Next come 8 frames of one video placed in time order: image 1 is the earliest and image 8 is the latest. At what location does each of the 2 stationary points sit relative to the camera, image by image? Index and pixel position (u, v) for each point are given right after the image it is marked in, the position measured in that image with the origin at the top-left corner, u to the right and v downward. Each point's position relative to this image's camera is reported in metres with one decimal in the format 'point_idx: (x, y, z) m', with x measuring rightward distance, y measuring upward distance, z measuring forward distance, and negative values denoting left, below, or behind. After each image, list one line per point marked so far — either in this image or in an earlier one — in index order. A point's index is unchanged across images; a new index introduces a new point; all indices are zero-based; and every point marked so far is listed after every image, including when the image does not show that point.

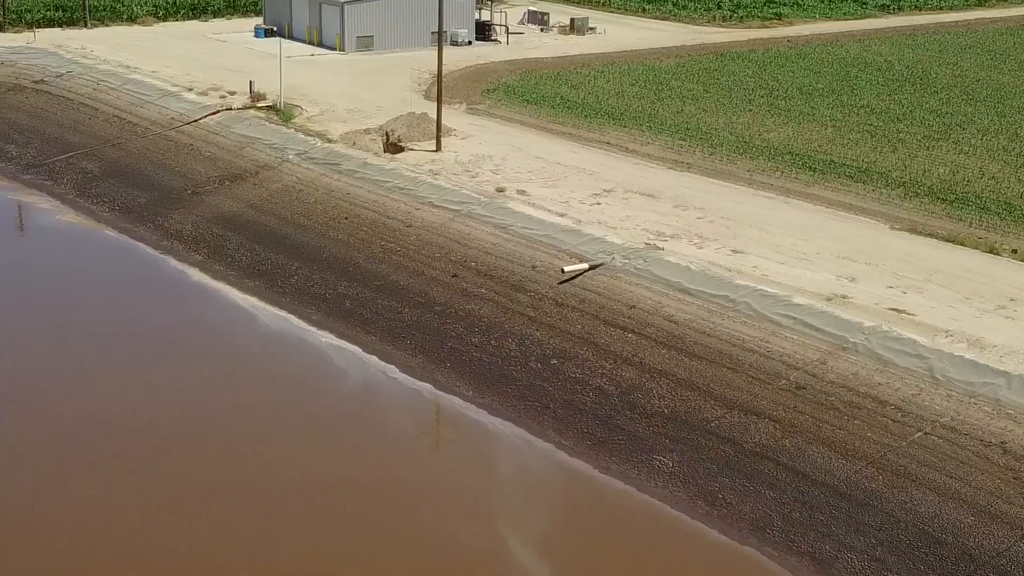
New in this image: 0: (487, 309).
0: (-0.3, -0.3, +19.2) m
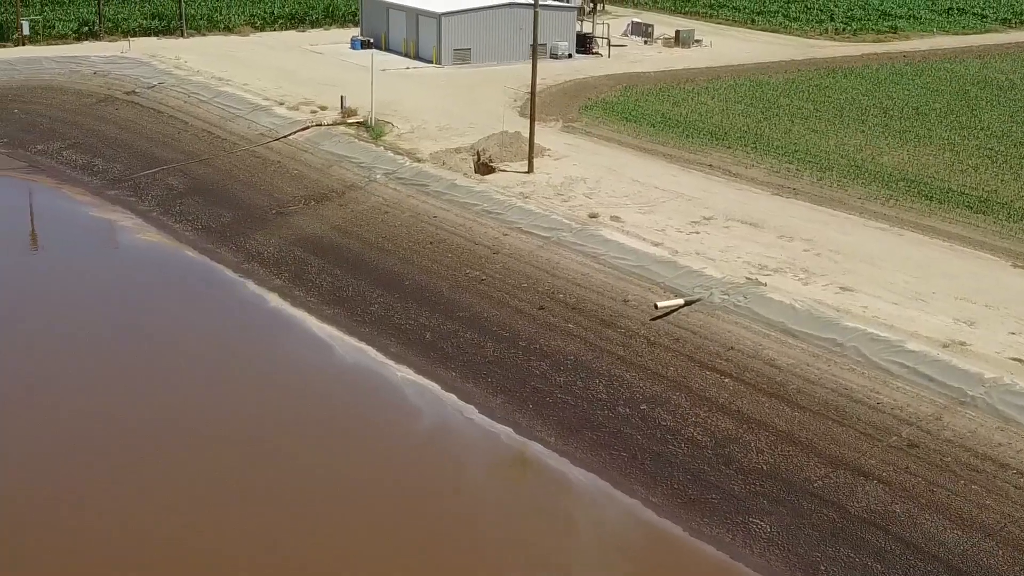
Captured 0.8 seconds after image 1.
0: (+0.8, -0.7, +18.0) m
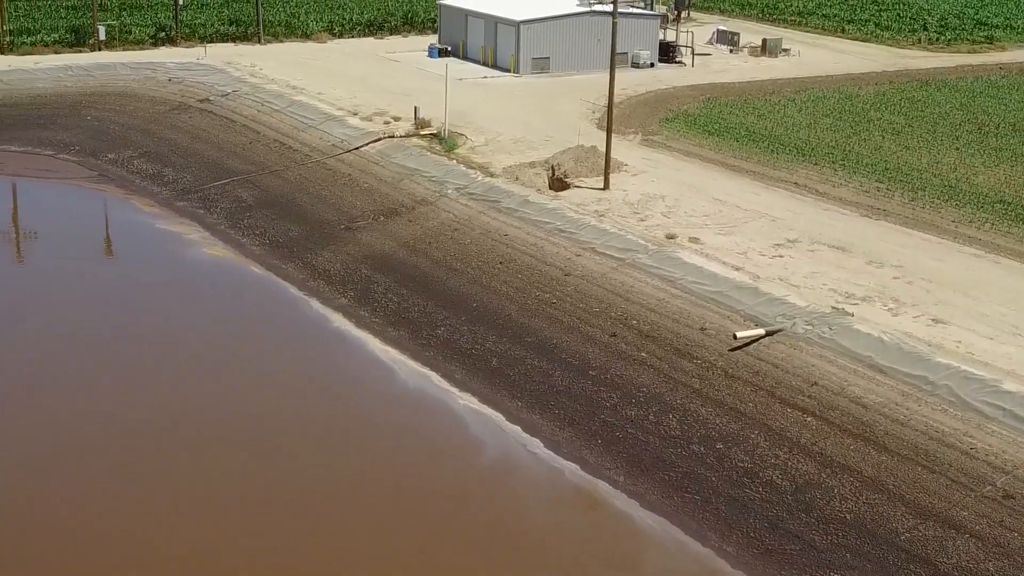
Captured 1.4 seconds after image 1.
0: (+1.6, -1.0, +17.1) m
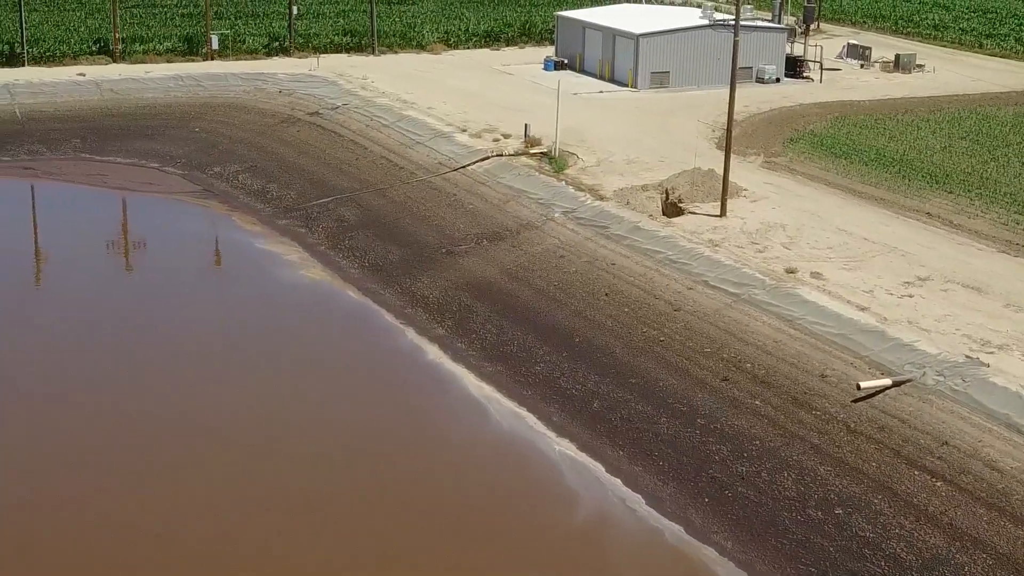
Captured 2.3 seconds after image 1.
0: (+2.7, -1.5, +15.8) m
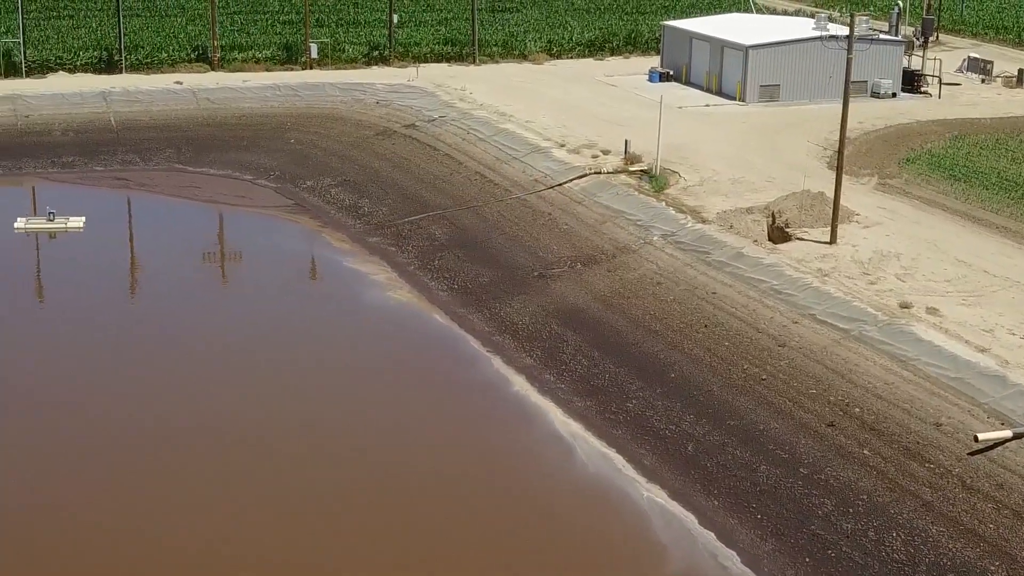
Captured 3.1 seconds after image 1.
0: (+3.5, -1.9, +14.6) m
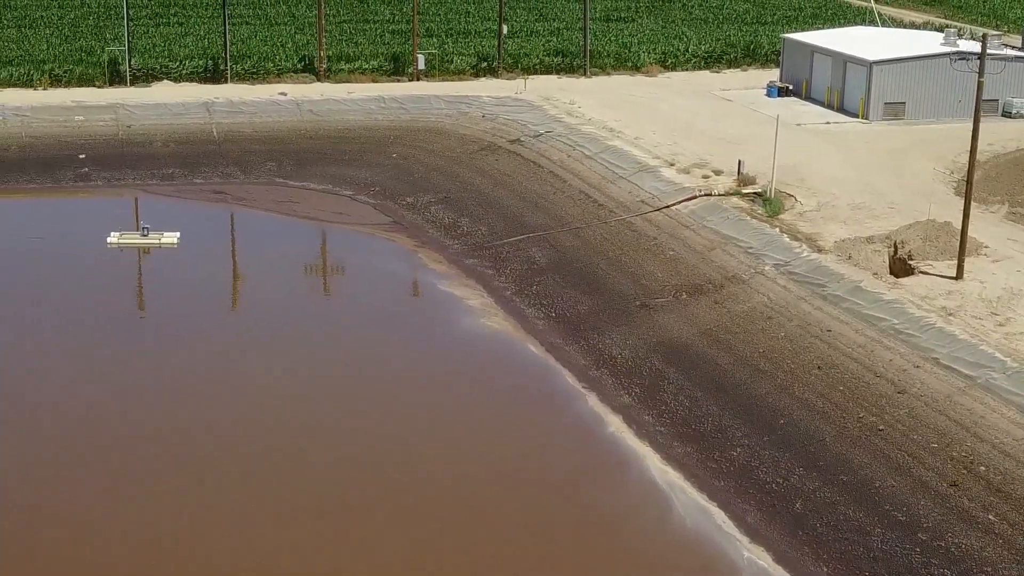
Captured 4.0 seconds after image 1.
0: (+4.3, -2.4, +13.2) m
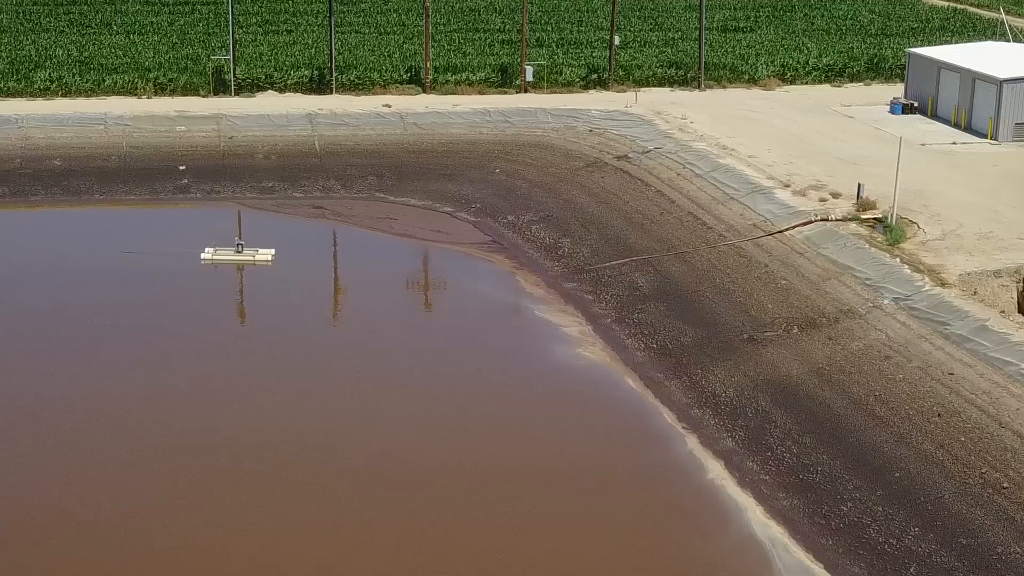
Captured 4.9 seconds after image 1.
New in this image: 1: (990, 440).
0: (+5.0, -2.8, +11.9) m
1: (+5.0, -1.6, +15.4) m
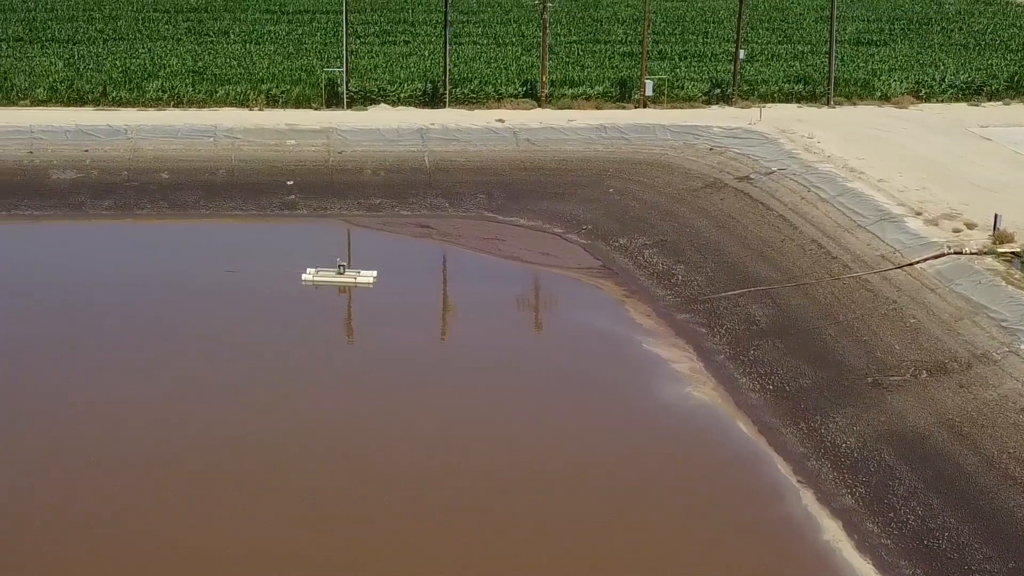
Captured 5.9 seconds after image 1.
0: (+5.7, -3.4, +10.5) m
1: (+6.0, -2.1, +14.0) m
